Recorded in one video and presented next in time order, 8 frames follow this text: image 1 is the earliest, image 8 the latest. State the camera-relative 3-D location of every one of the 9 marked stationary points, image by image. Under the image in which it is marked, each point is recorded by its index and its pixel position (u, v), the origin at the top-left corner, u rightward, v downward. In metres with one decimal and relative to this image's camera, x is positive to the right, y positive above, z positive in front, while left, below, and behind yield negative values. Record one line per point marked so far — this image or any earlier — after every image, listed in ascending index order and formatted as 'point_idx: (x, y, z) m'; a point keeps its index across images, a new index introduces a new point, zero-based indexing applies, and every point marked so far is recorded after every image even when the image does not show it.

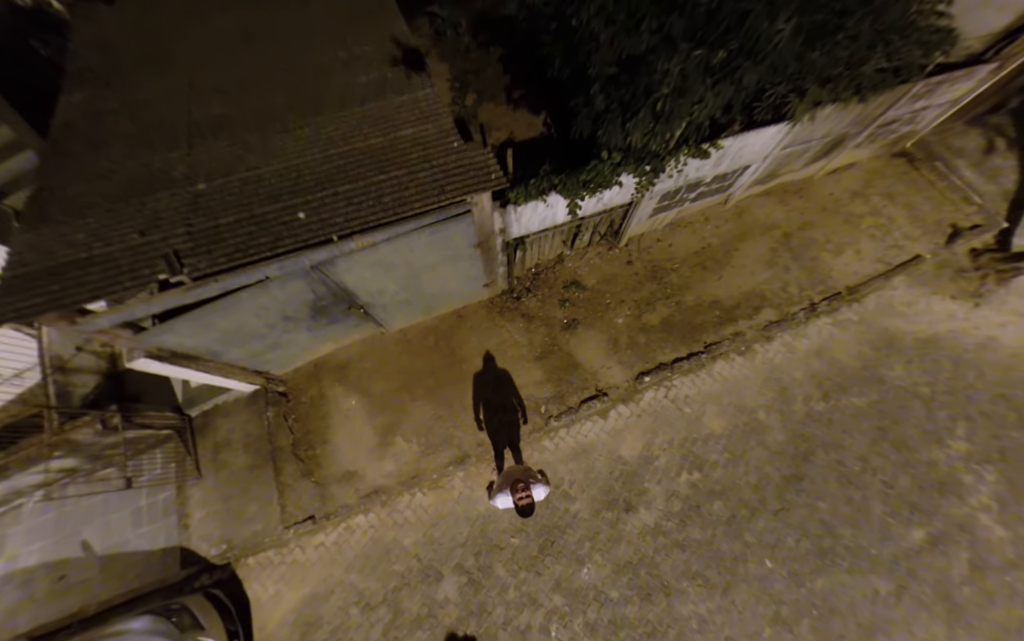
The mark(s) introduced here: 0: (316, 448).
0: (-2.8, -1.9, +5.2) m
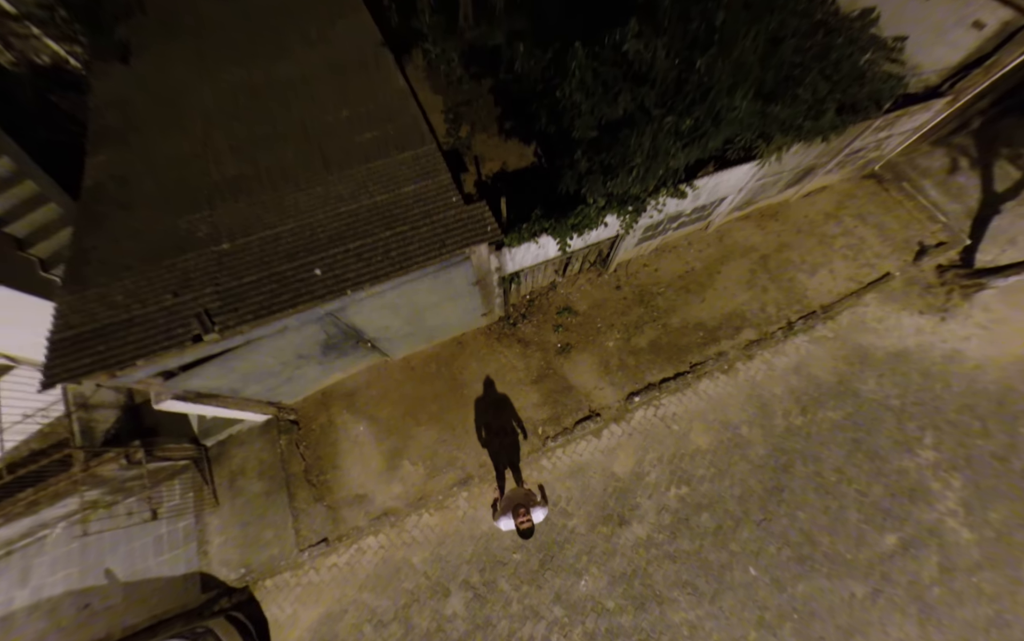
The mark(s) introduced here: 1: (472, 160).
0: (-2.8, -2.4, +5.5) m
1: (-0.9, +3.4, +7.6) m
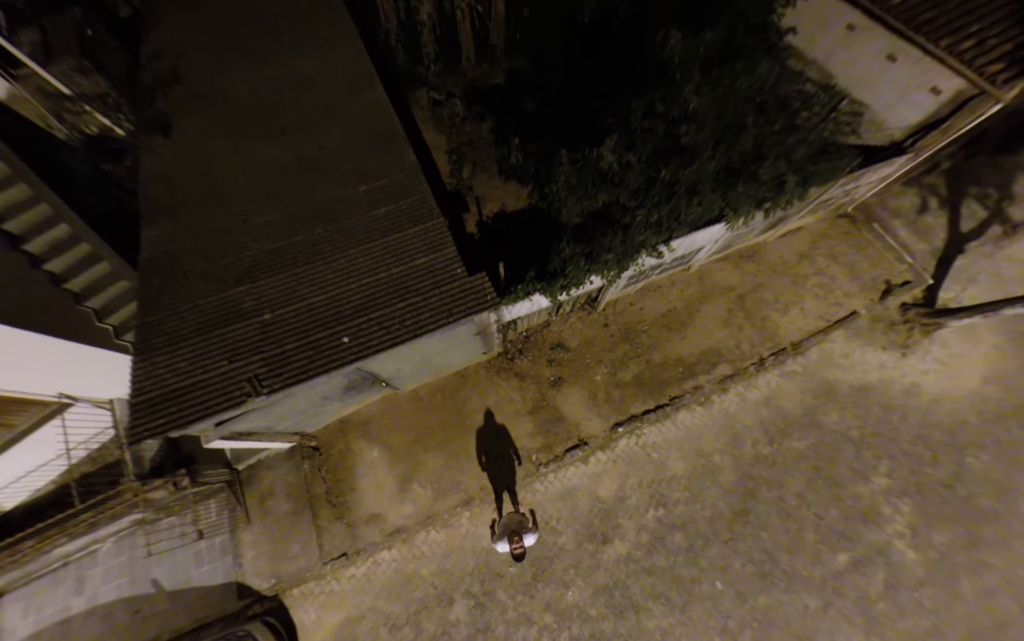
0: (-2.9, -3.0, +6.3) m
1: (-0.9, +2.7, +8.2) m
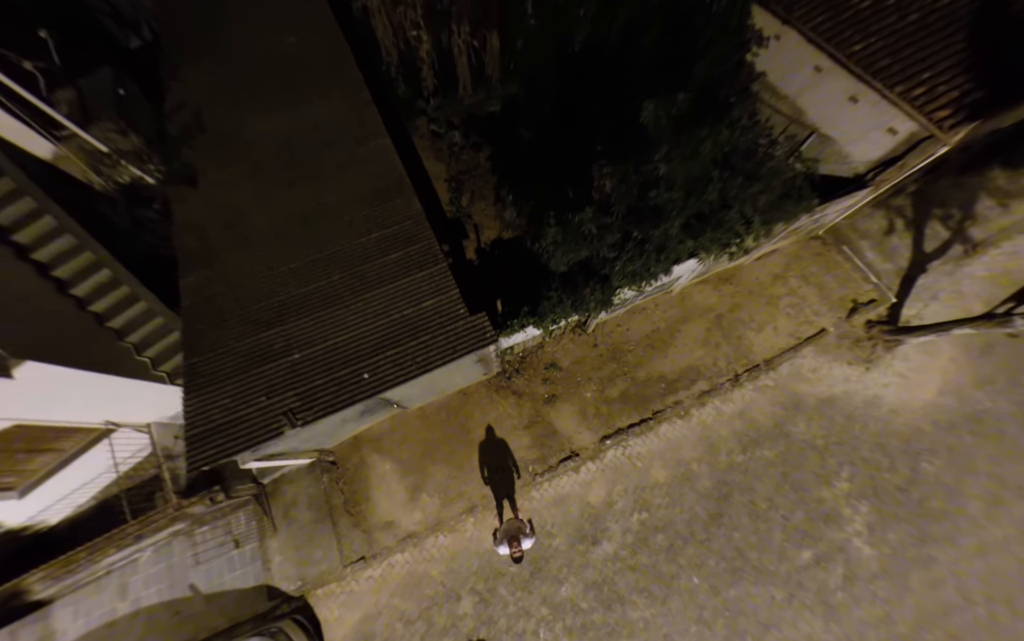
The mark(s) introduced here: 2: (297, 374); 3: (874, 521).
0: (-2.9, -3.5, +7.0) m
1: (-1.0, +2.3, +8.8) m
2: (-2.9, -0.7, +4.8) m
3: (+6.7, -3.7, +6.7) m
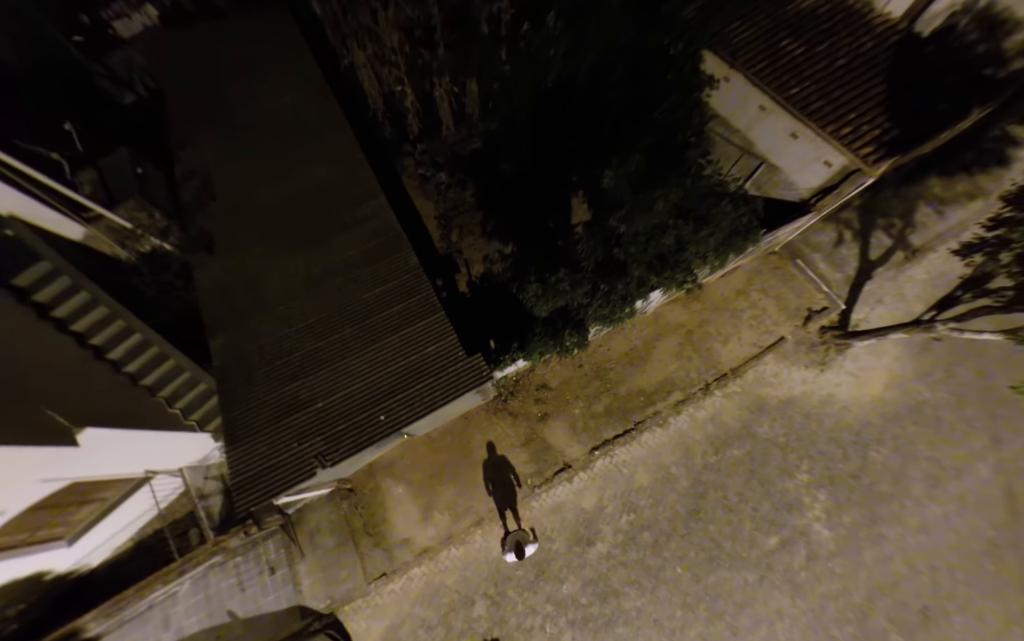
0: (-2.9, -4.4, +7.7) m
1: (-1.3, +1.5, +9.6) m
2: (-3.0, -1.6, +5.6) m
3: (+6.8, -4.0, +7.6) m
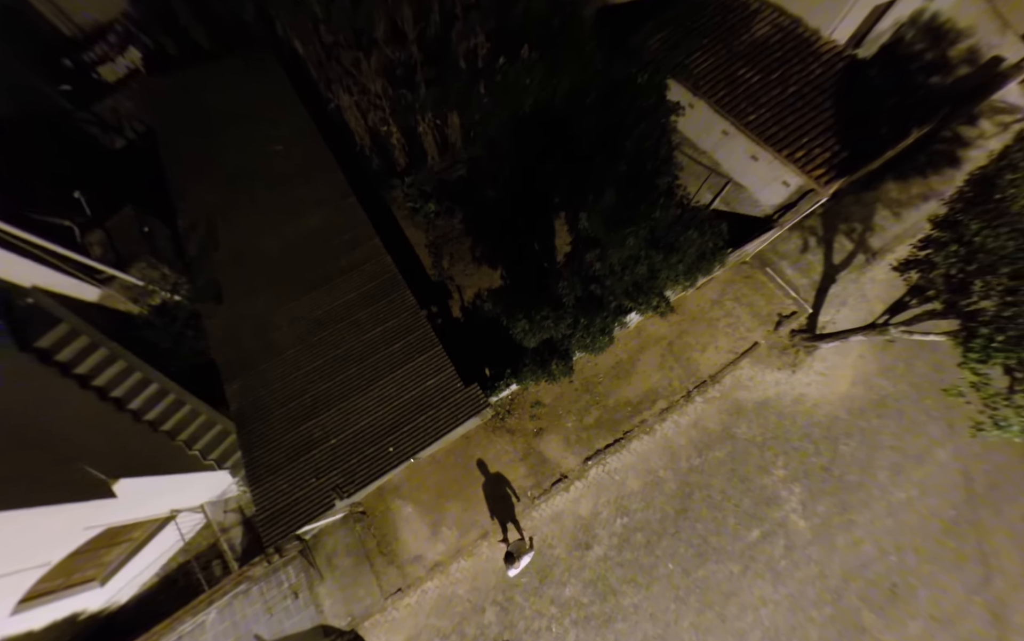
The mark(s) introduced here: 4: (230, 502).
0: (-2.8, -5.1, +8.3) m
1: (-1.6, +0.9, +10.1) m
2: (-3.0, -2.3, +6.1) m
3: (+6.8, -4.1, +8.3) m
4: (-6.5, -4.2, +8.3) m
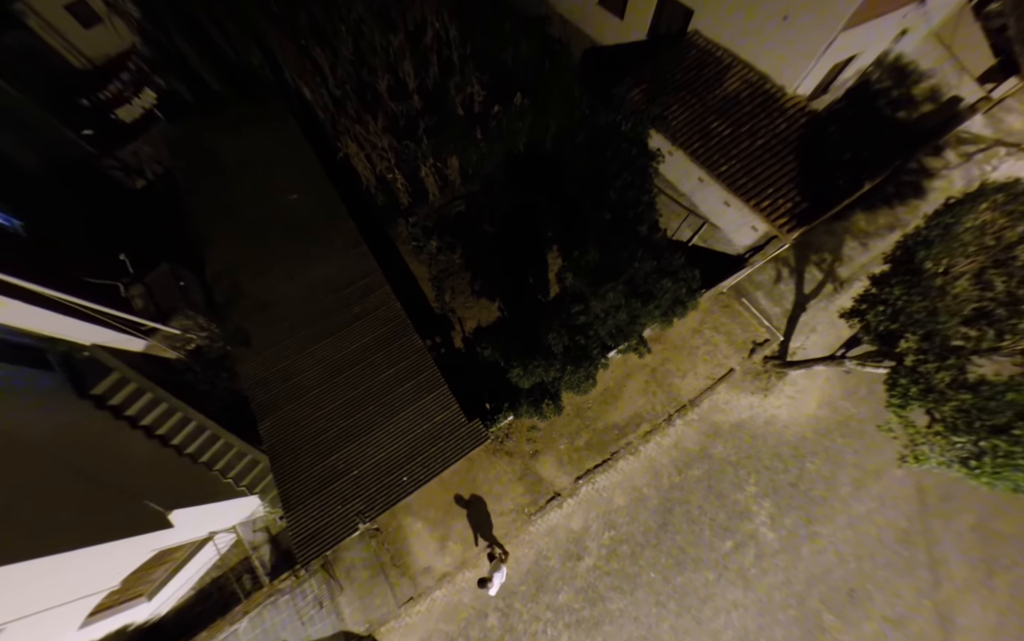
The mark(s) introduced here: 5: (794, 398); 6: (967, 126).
0: (-2.8, -6.0, +9.2) m
1: (-1.7, 0.0, +11.1) m
2: (-3.1, -3.3, +7.0) m
3: (+6.8, -4.9, +9.3) m
4: (-6.5, -5.2, +9.2) m
5: (+8.0, -2.2, +10.2) m
6: (+14.6, +6.3, +11.4) m
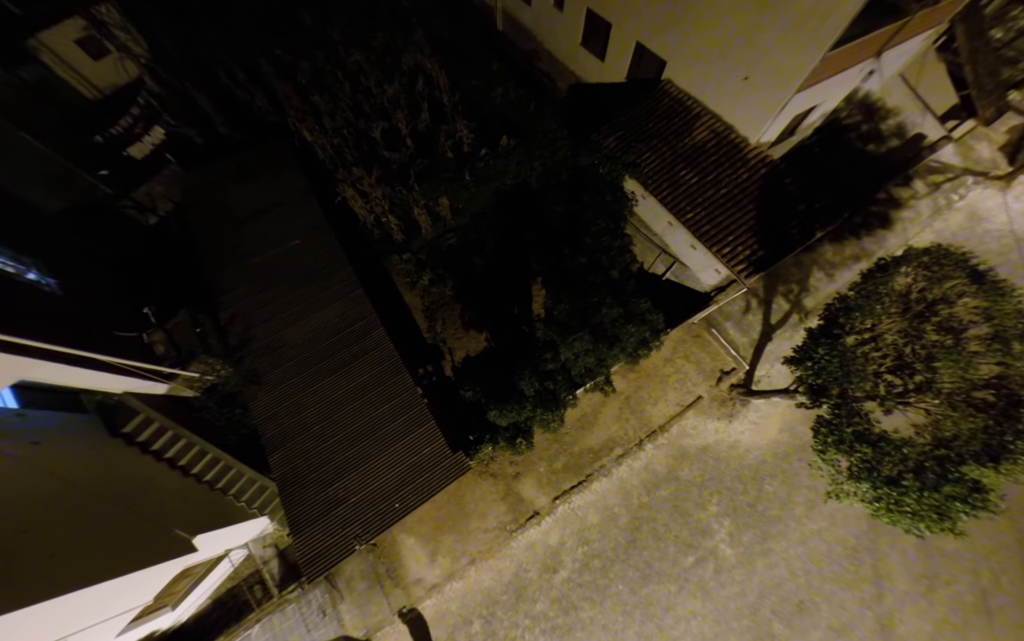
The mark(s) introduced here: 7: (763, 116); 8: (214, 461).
0: (-3.3, -7.1, +10.2) m
1: (-2.2, -1.0, +12.0) m
2: (-3.6, -4.3, +8.0) m
3: (+6.3, -5.9, +10.2) m
4: (-7.0, -6.2, +10.3) m
5: (+7.5, -3.2, +11.1) m
6: (+14.1, +5.4, +12.1) m
7: (+6.6, +5.3, +9.5) m
8: (-7.5, -3.5, +9.0) m
